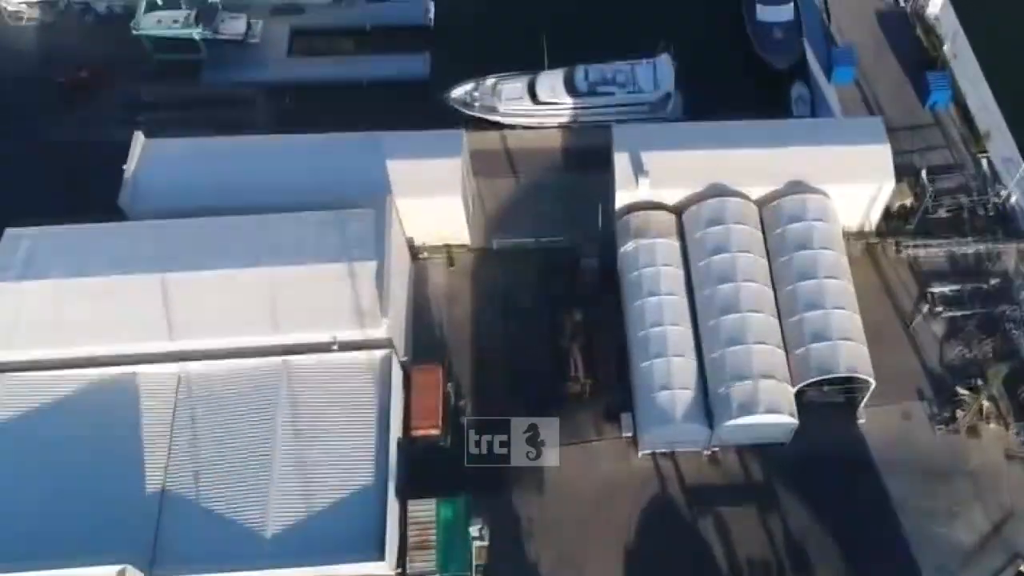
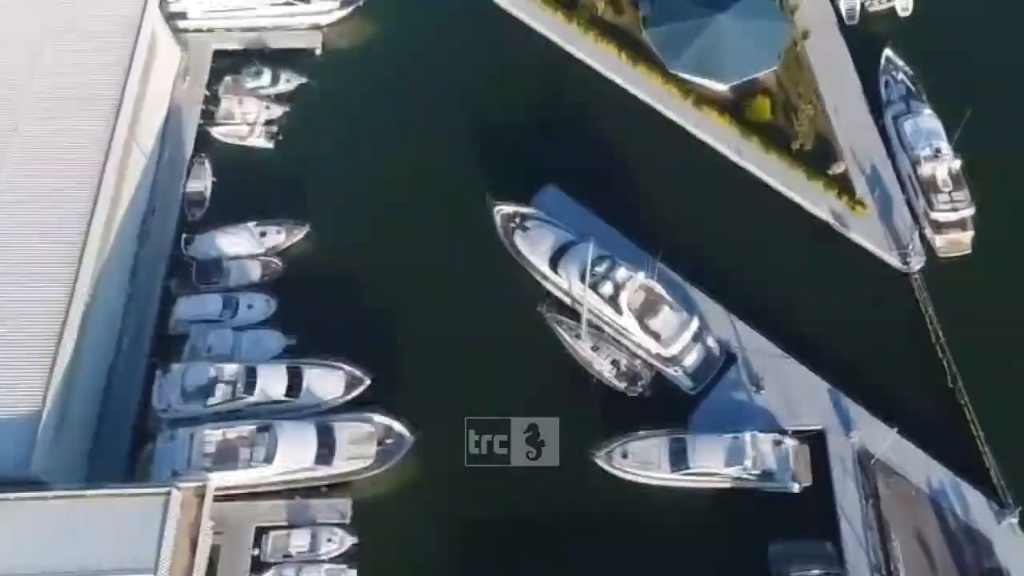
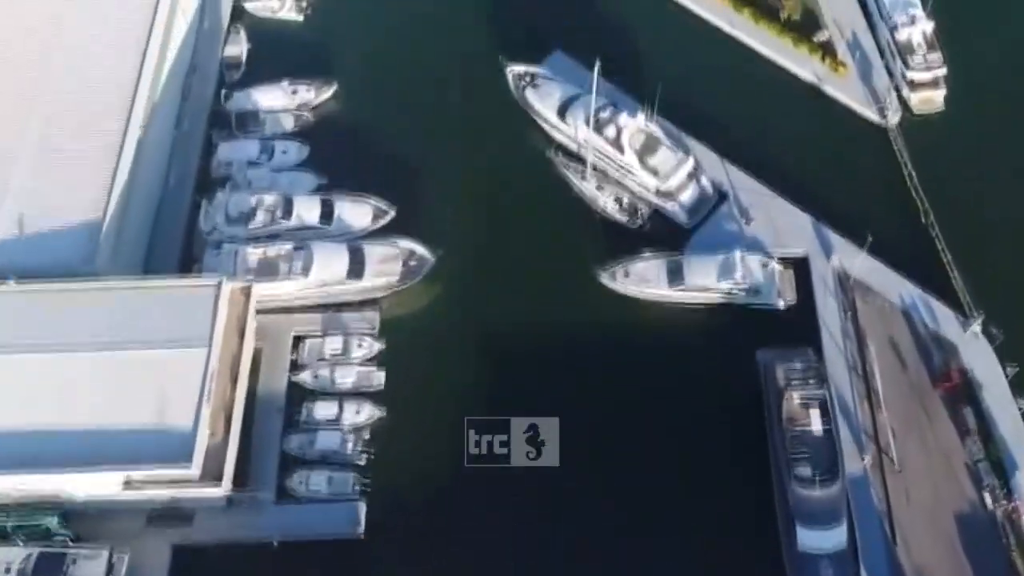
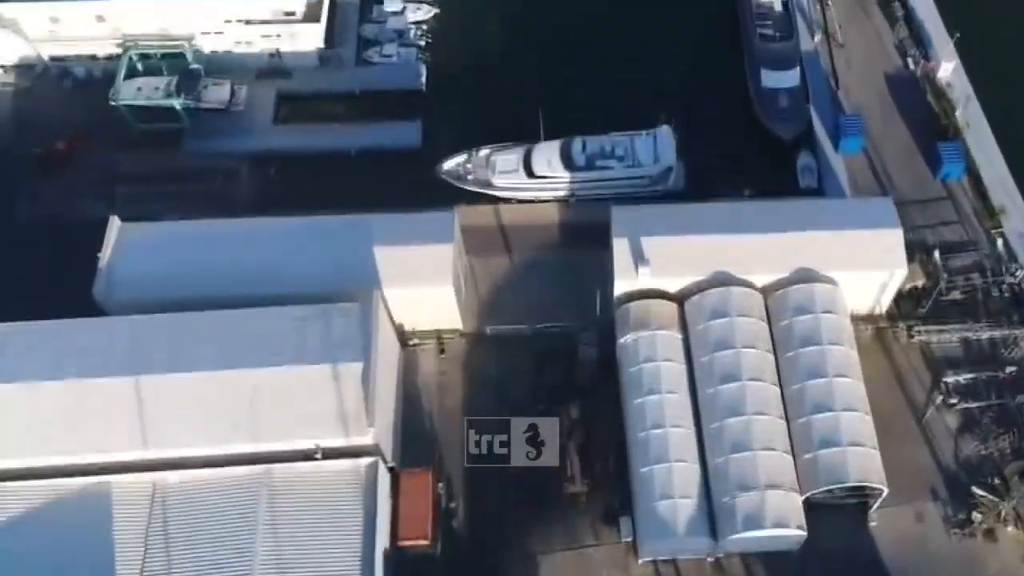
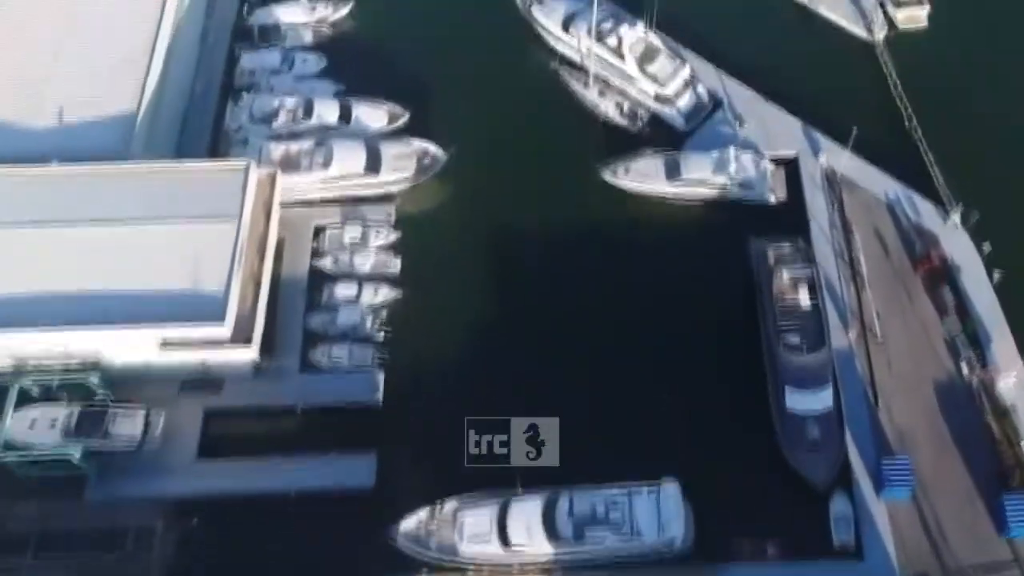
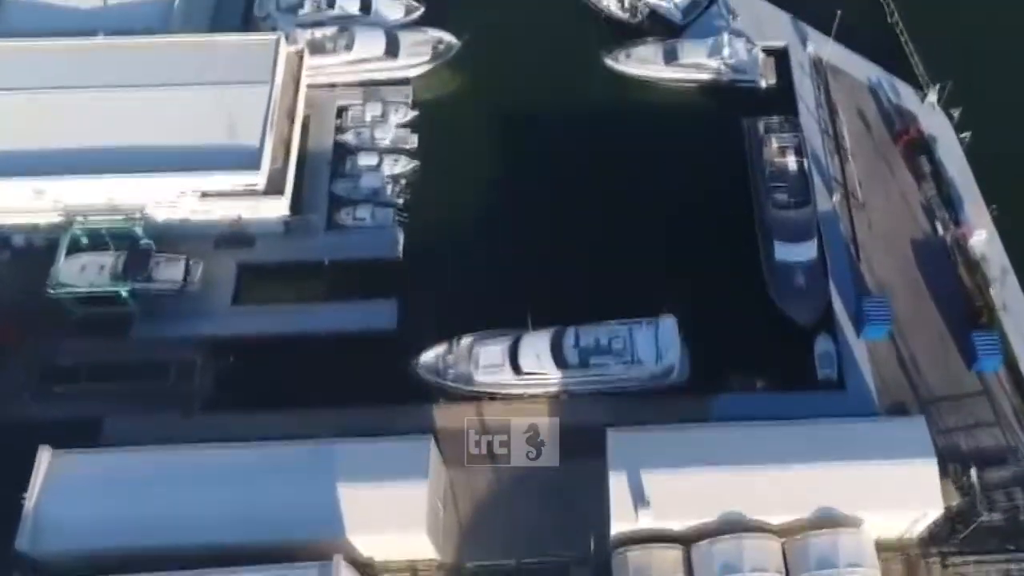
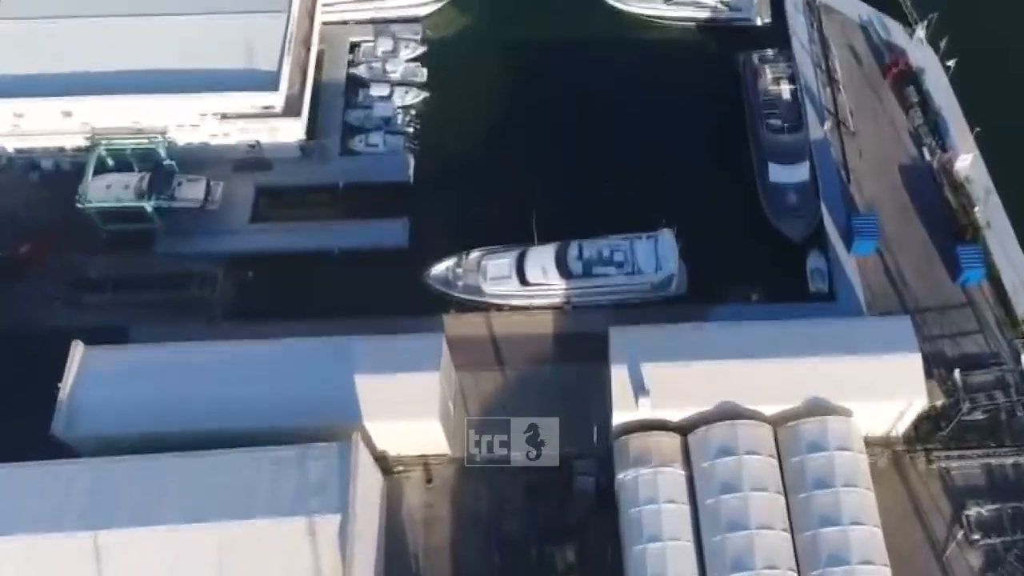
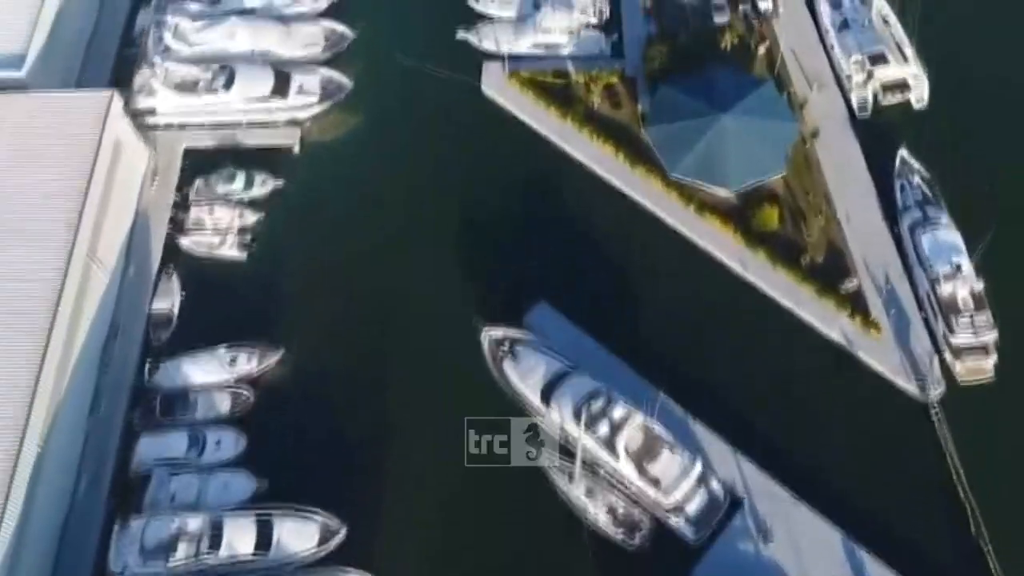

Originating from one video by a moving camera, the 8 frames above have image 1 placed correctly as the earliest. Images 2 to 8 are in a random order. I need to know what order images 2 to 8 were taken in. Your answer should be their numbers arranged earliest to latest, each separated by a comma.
4, 7, 6, 5, 3, 2, 8
